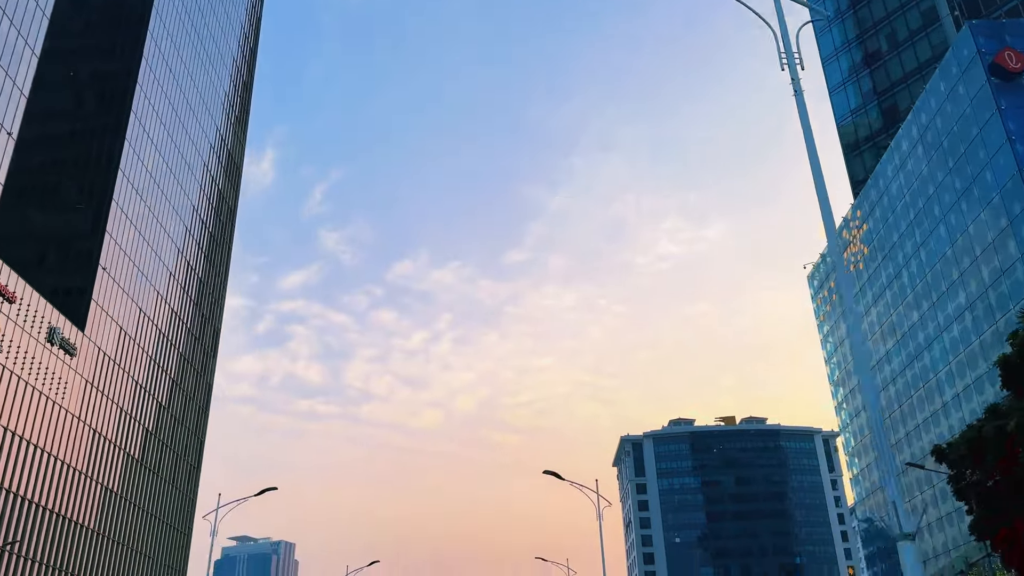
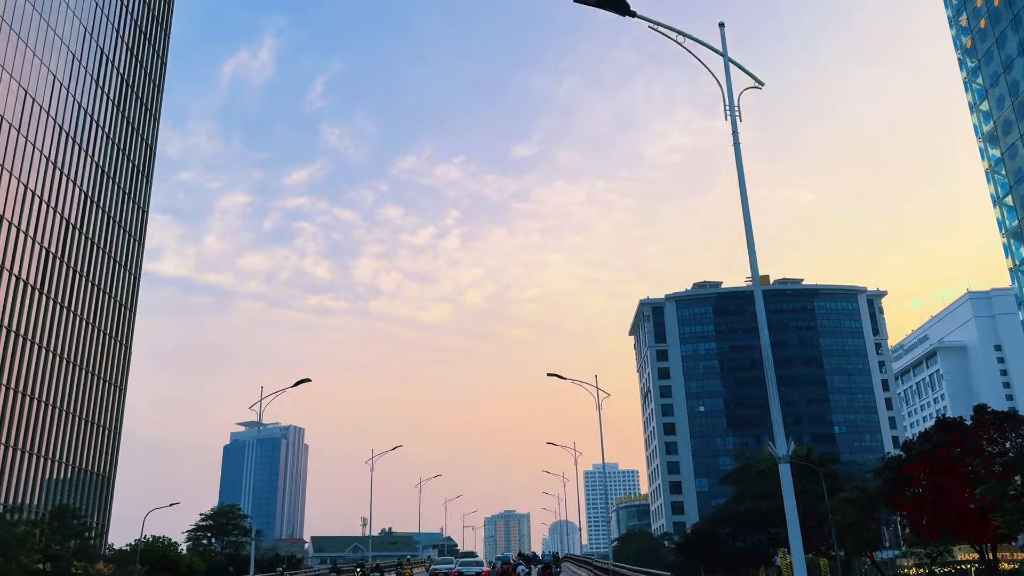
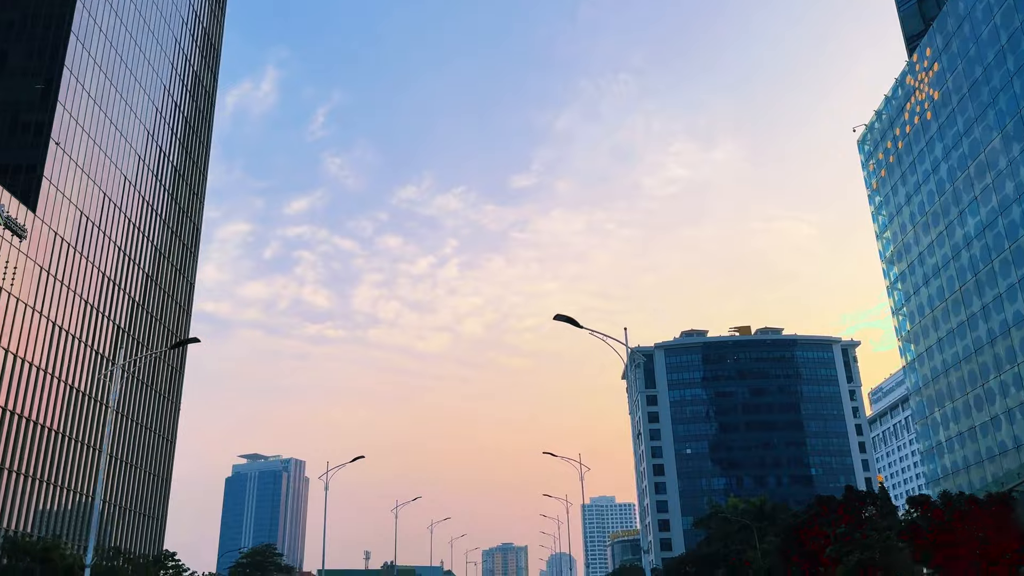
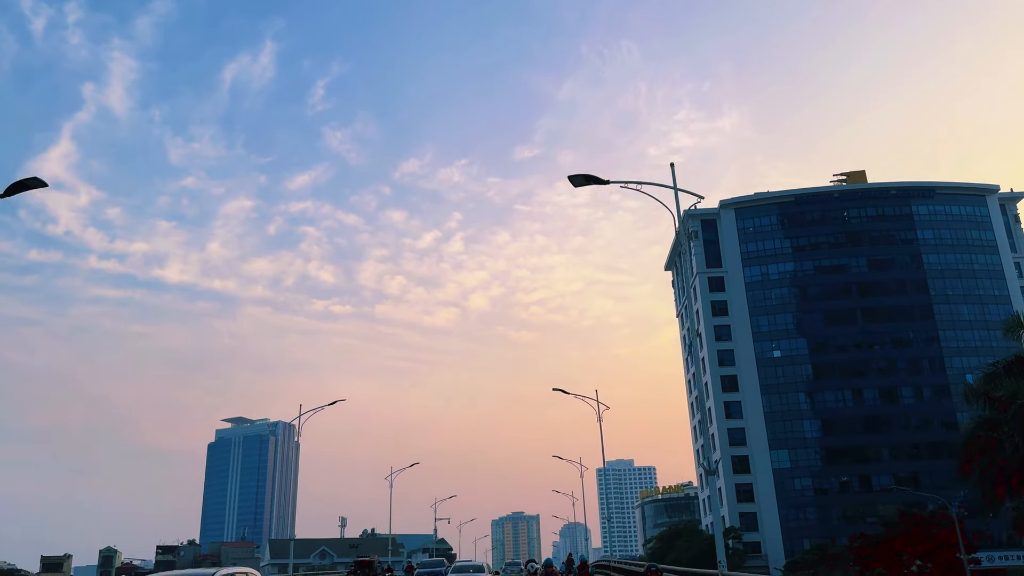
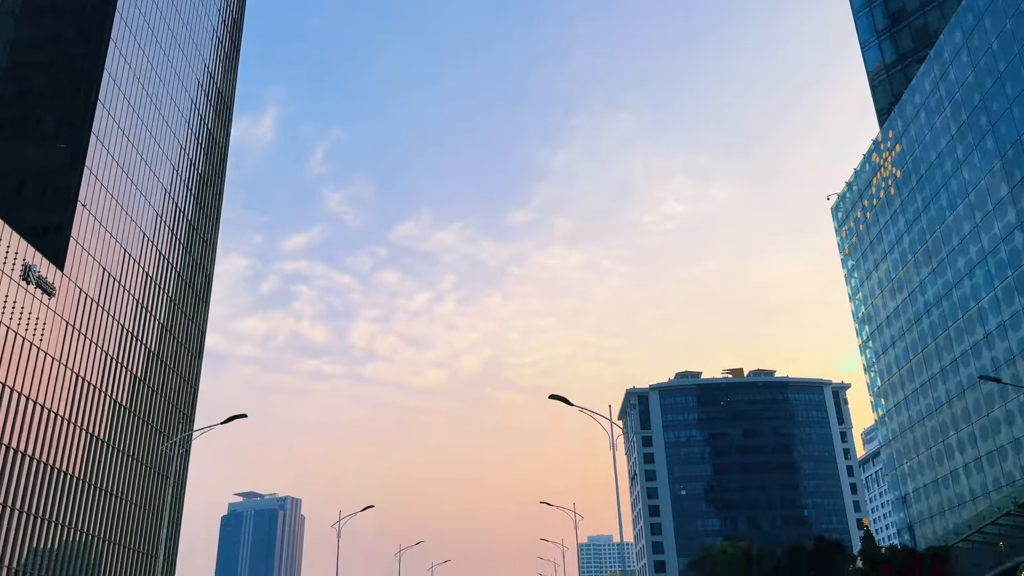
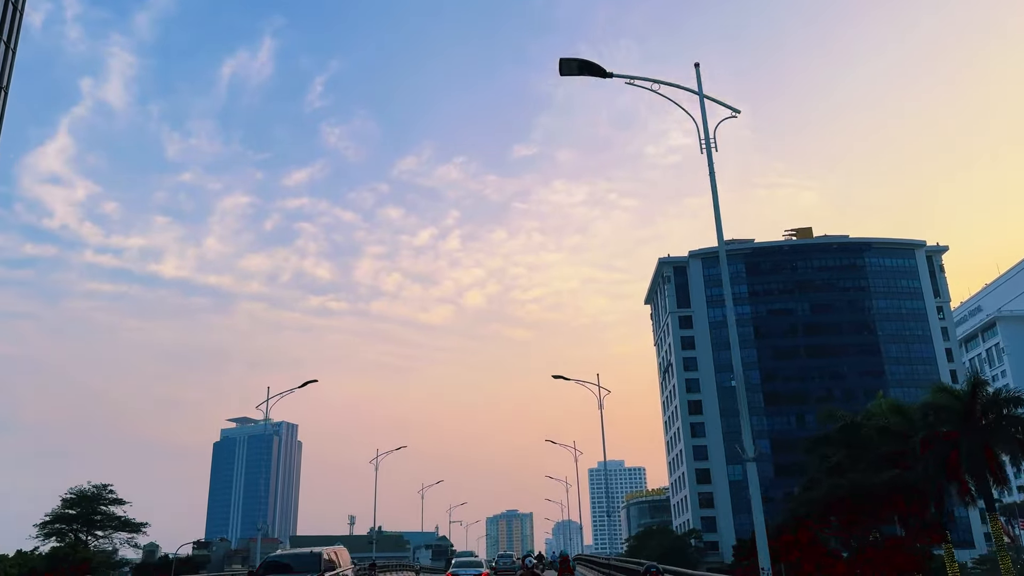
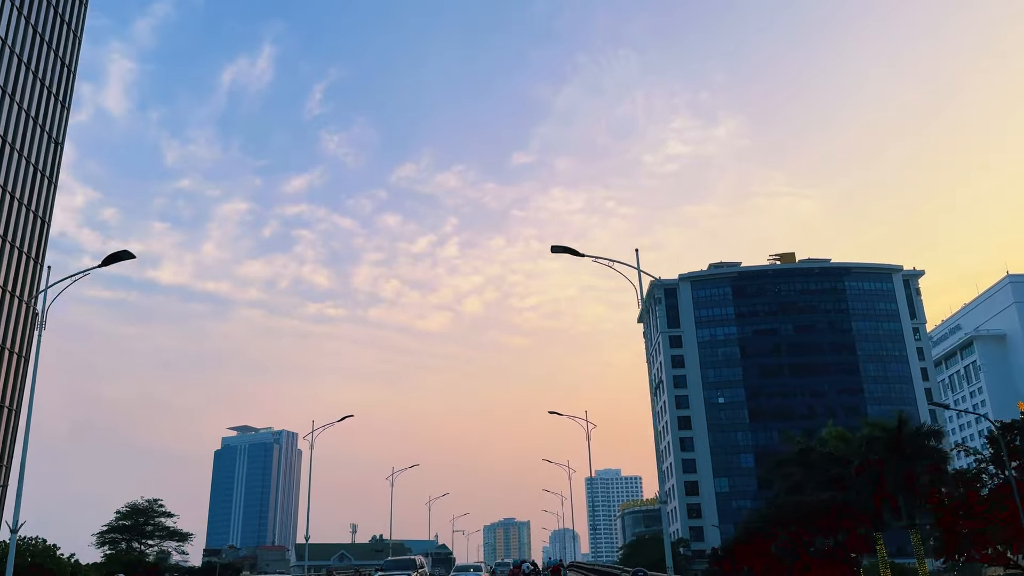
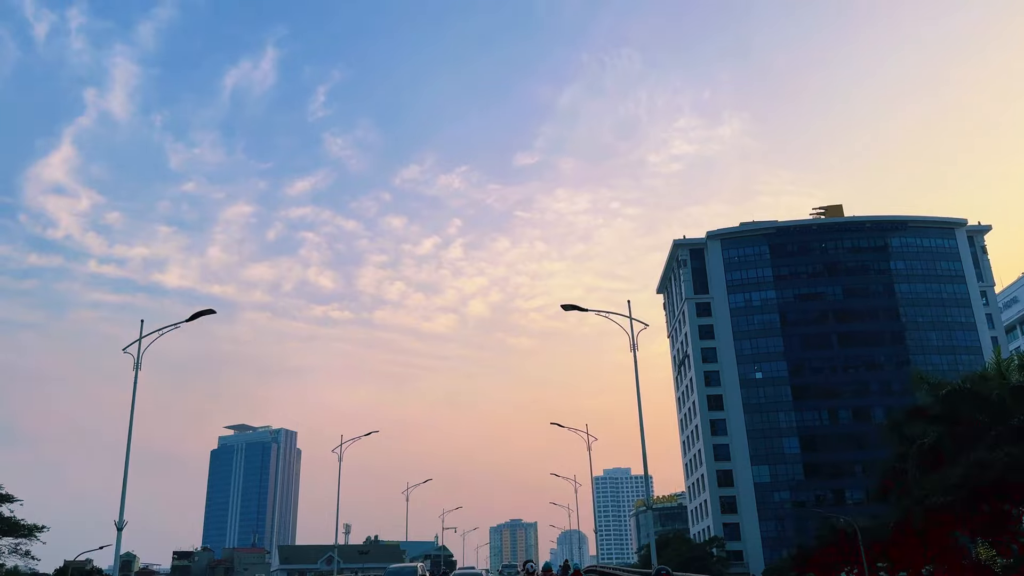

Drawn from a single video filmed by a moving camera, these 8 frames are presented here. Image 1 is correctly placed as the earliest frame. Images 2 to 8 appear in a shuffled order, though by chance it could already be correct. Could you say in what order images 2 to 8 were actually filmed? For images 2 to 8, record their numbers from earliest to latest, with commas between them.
5, 3, 2, 7, 6, 8, 4
